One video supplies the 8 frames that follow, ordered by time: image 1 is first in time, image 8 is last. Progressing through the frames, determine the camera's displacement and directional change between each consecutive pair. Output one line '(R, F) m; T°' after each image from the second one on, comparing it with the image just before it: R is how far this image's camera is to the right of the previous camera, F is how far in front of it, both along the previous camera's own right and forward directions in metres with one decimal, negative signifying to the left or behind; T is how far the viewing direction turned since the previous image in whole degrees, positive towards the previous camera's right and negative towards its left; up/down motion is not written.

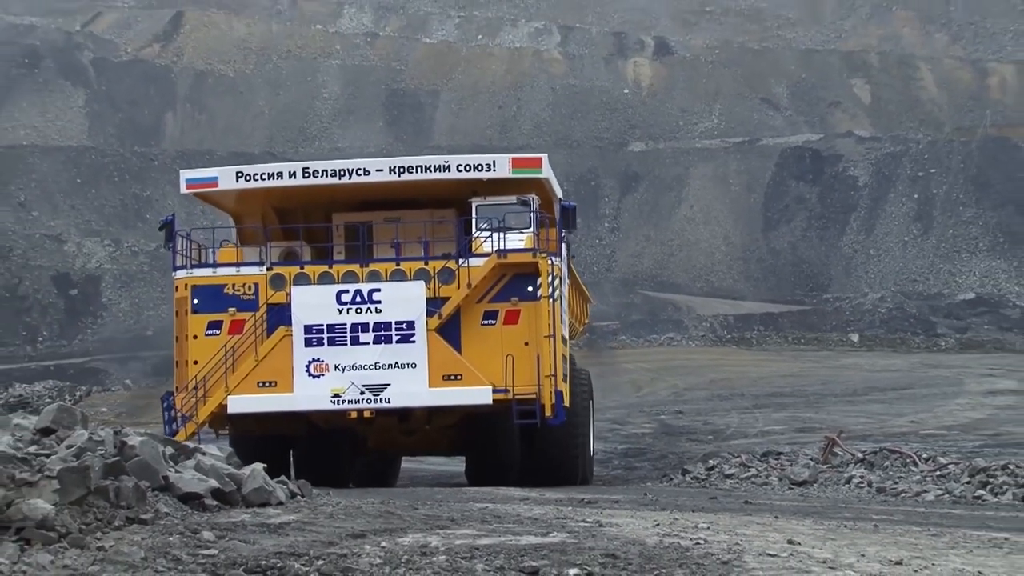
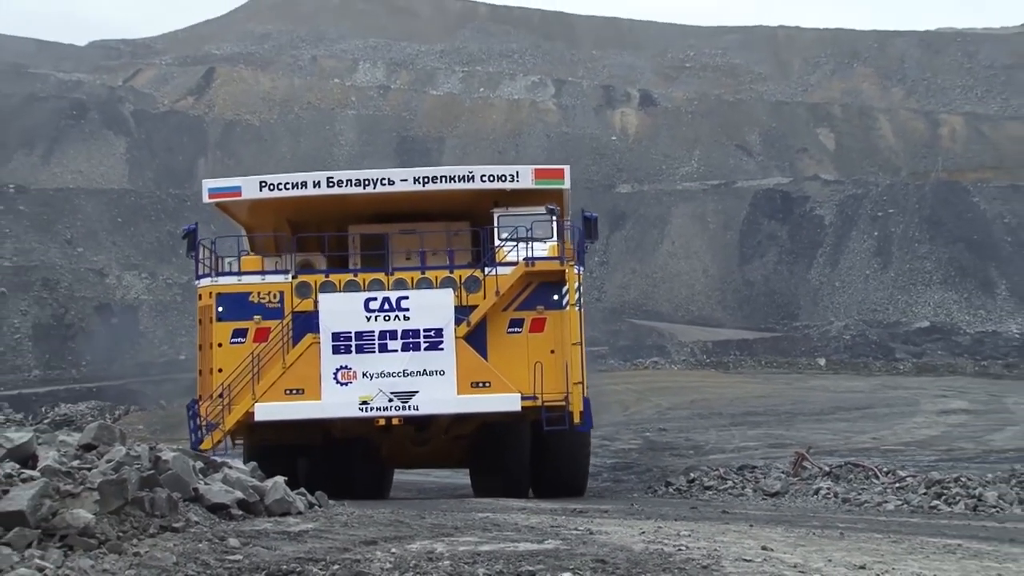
(0.0, -0.8) m; 0°
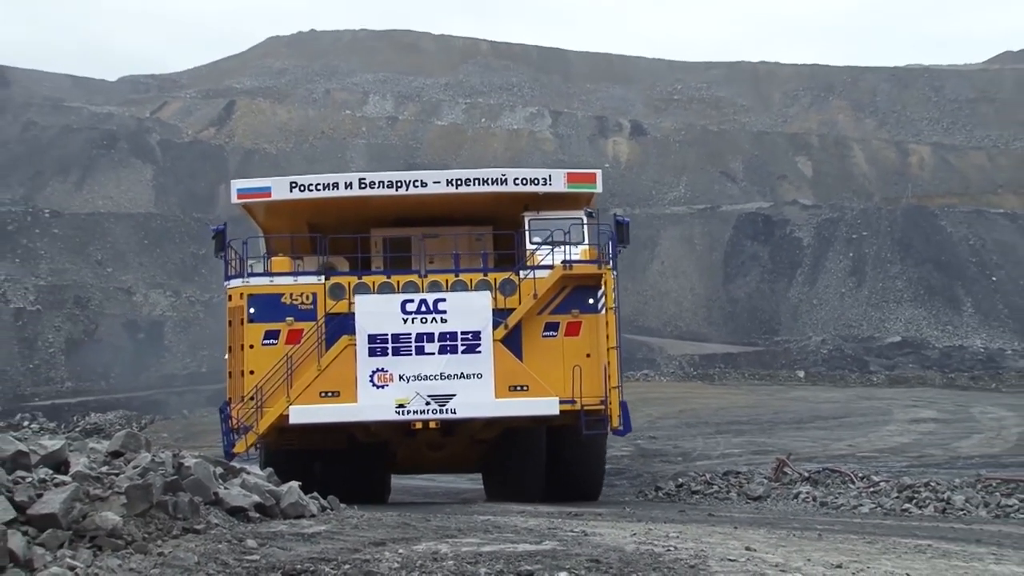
(0.0, -0.6) m; 0°
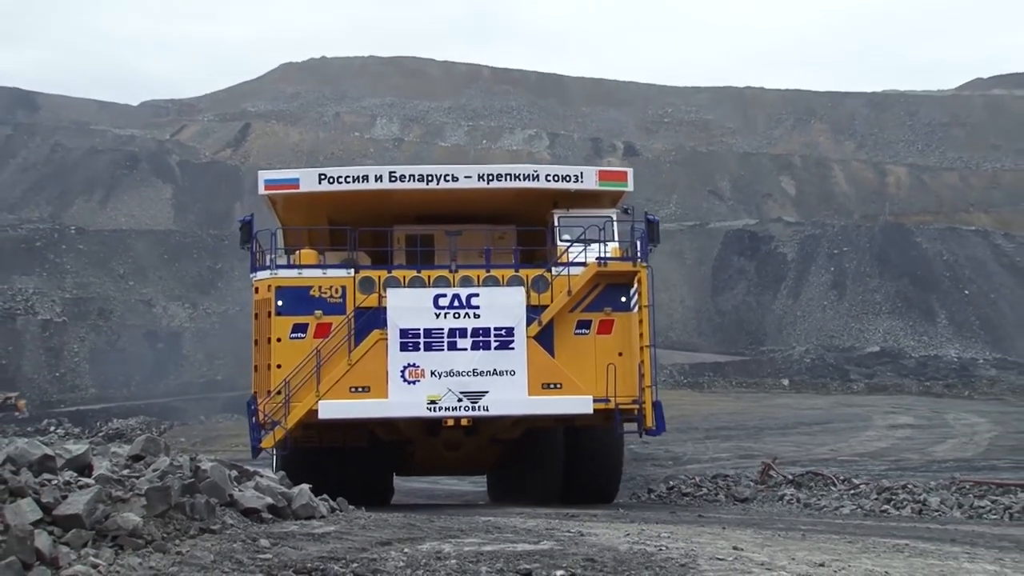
(0.0, -0.5) m; 0°
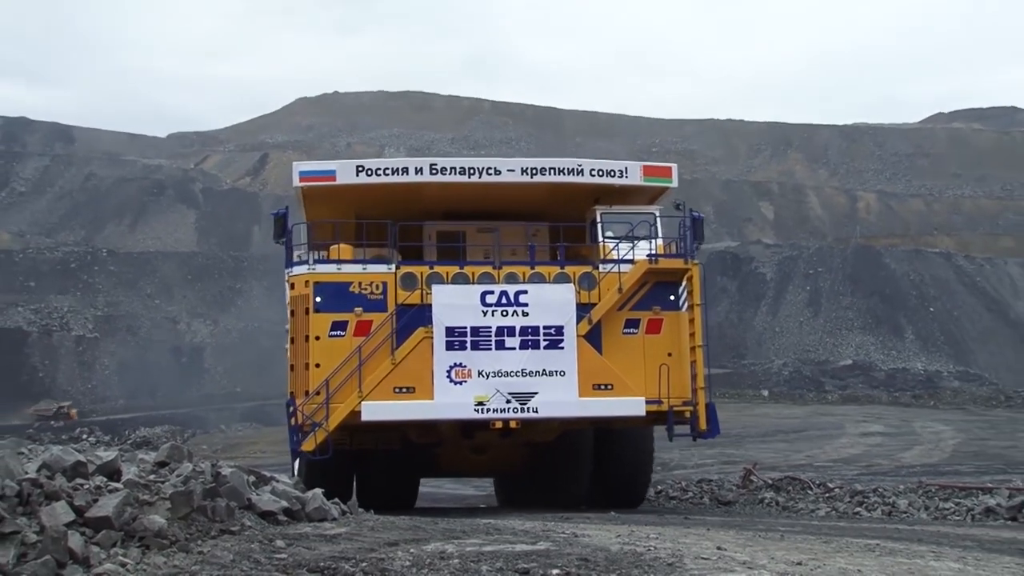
(0.0, -0.8) m; 0°
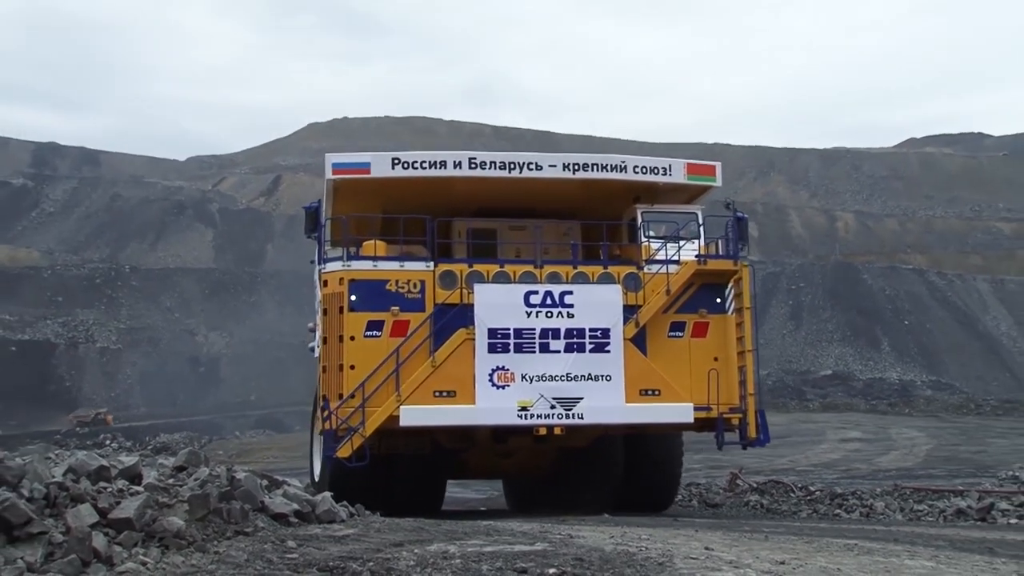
(0.0, -0.6) m; 0°
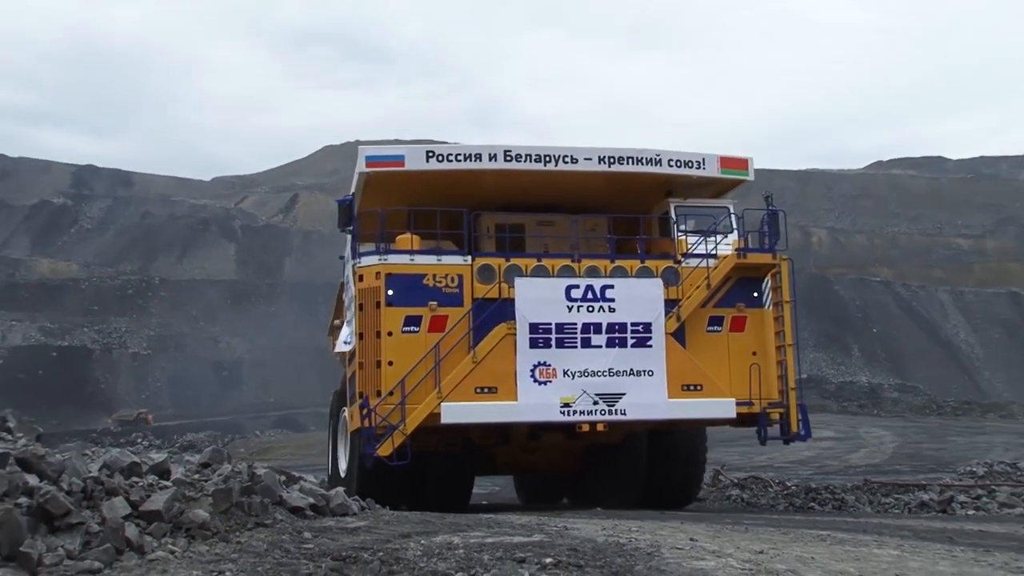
(0.0, -0.9) m; 0°
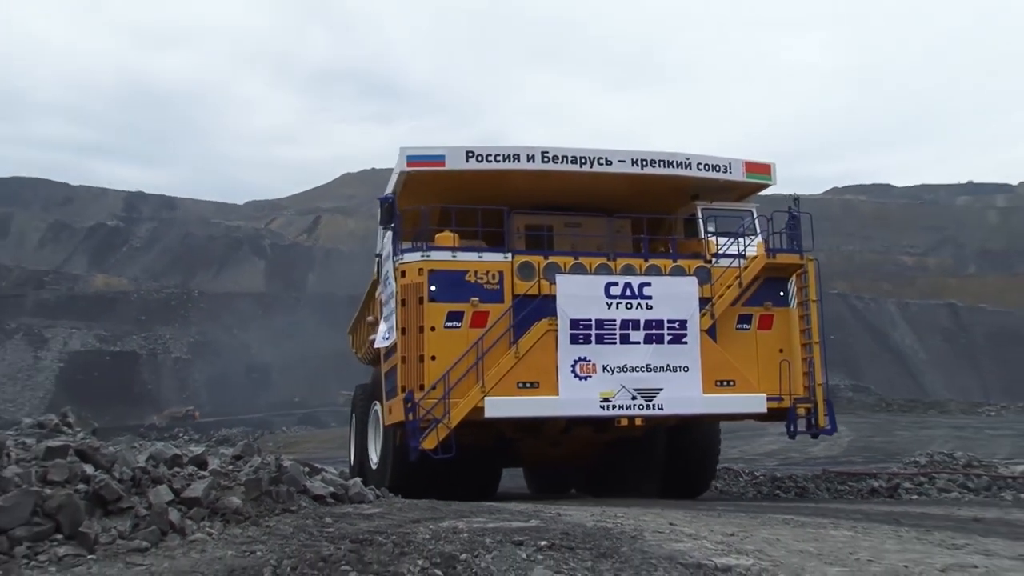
(0.0, -1.5) m; 0°
